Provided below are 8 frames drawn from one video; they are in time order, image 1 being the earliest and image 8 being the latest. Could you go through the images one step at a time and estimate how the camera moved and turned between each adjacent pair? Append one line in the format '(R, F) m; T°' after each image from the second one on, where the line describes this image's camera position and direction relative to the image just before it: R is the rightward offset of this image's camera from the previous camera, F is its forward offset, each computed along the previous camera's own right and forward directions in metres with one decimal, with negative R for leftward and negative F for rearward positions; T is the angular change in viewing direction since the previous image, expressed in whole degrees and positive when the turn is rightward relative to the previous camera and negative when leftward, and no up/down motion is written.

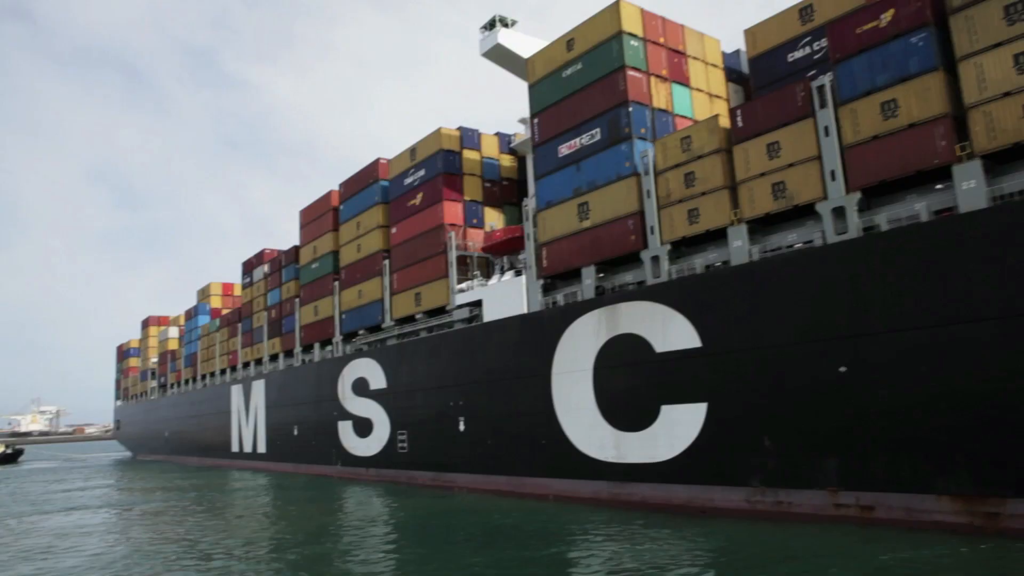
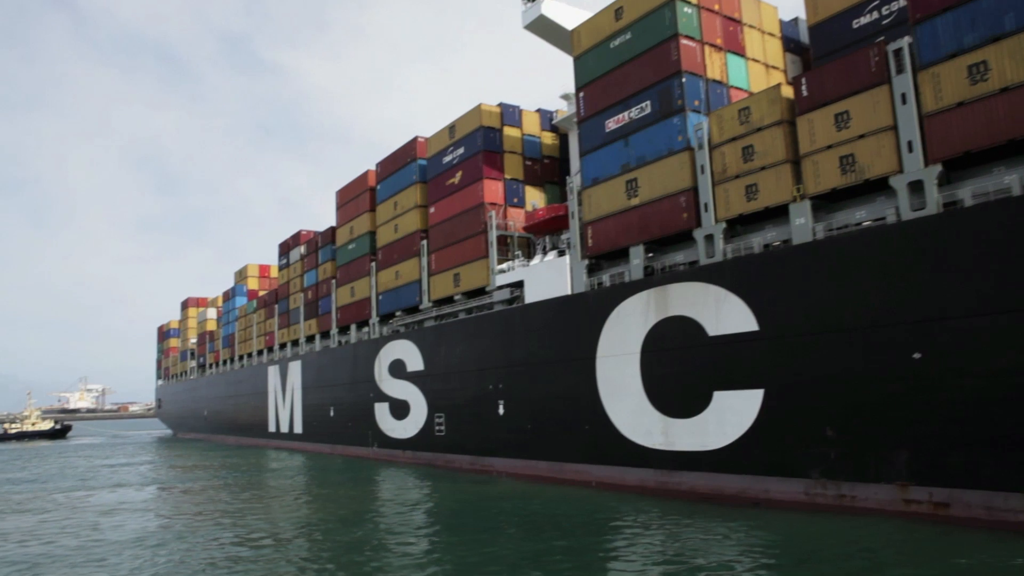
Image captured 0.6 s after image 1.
(-0.2, +0.6) m; -2°
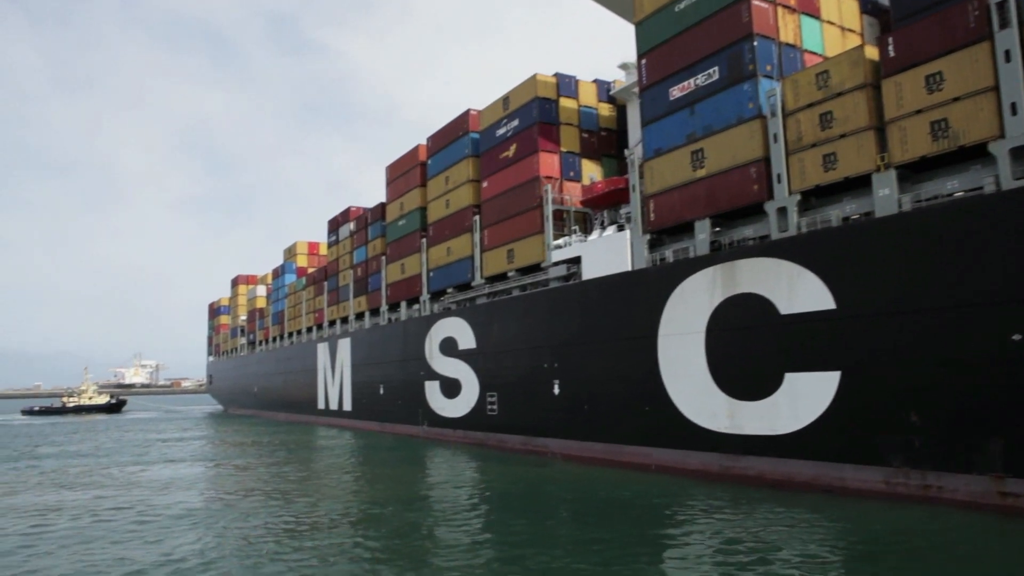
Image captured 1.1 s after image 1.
(-0.2, +0.5) m; -3°
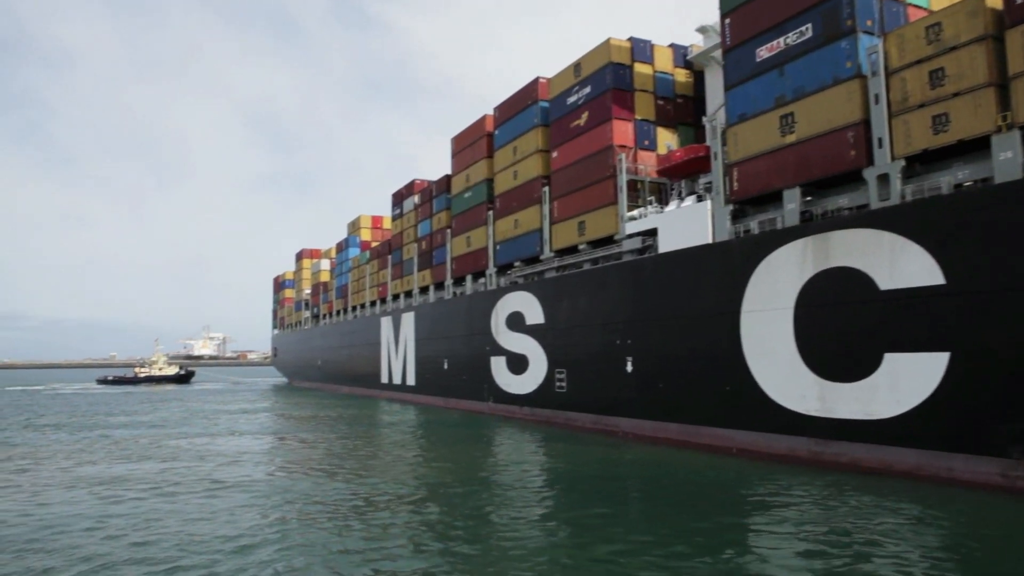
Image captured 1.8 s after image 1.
(-0.2, +0.6) m; -4°
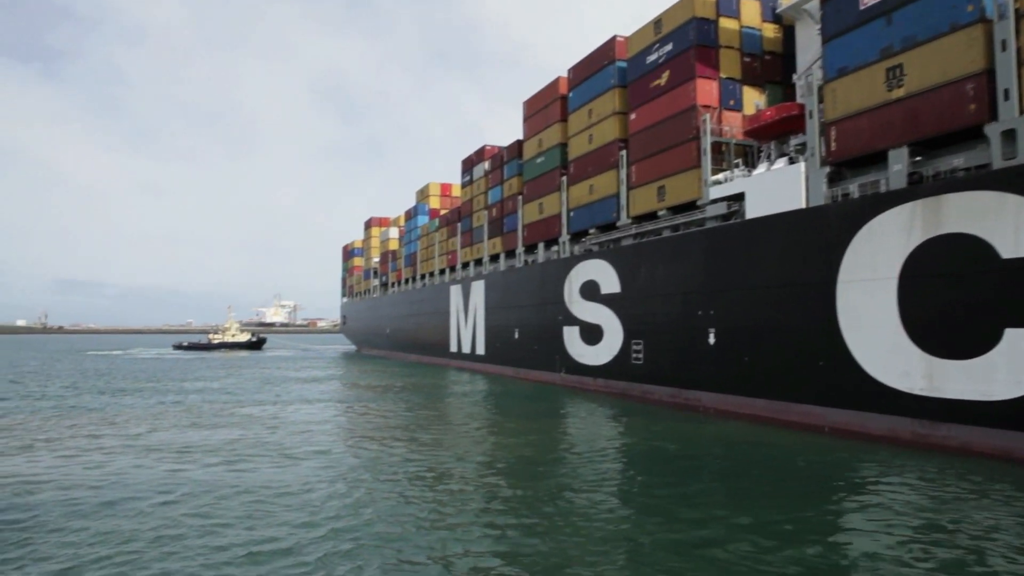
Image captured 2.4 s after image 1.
(-0.2, +0.7) m; -4°
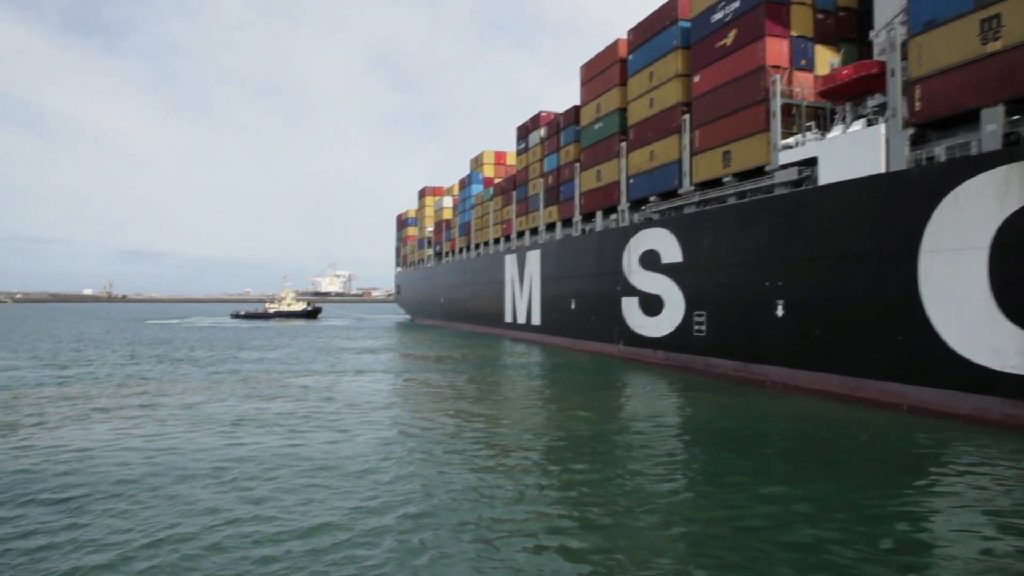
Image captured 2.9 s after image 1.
(-0.1, +0.5) m; -3°
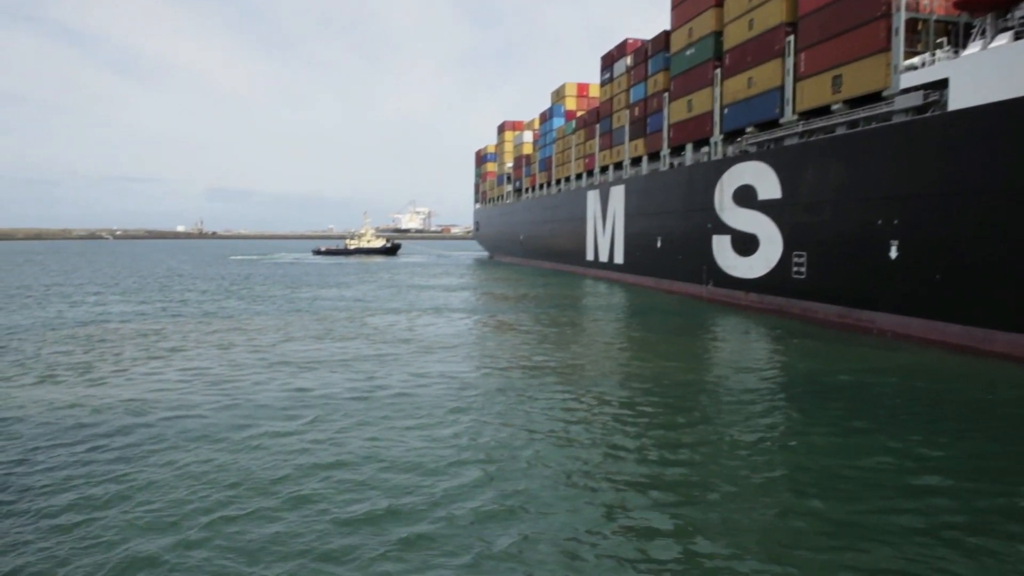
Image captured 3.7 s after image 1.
(-0.1, +1.1) m; -5°
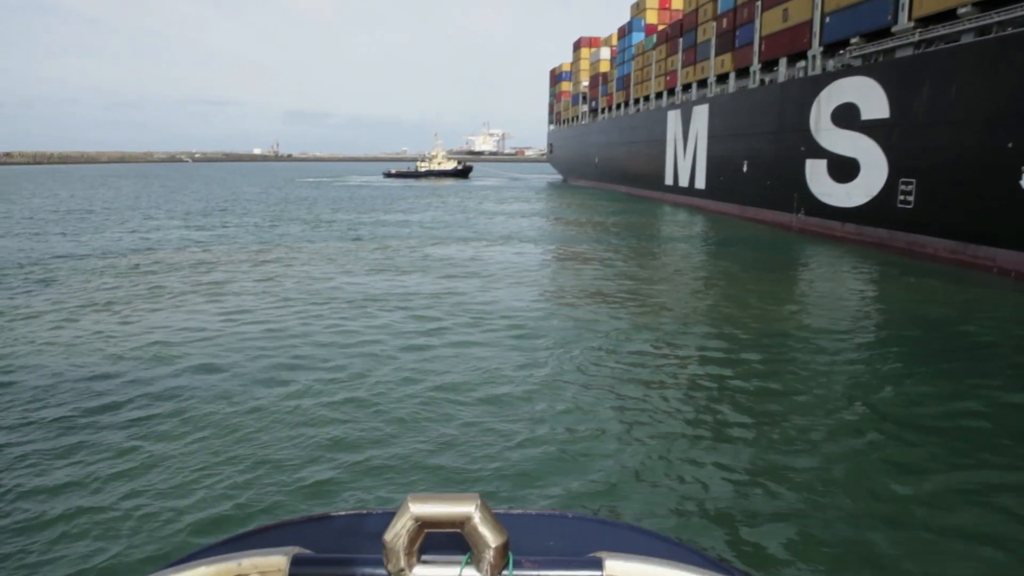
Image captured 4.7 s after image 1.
(0.0, +1.4) m; -5°
